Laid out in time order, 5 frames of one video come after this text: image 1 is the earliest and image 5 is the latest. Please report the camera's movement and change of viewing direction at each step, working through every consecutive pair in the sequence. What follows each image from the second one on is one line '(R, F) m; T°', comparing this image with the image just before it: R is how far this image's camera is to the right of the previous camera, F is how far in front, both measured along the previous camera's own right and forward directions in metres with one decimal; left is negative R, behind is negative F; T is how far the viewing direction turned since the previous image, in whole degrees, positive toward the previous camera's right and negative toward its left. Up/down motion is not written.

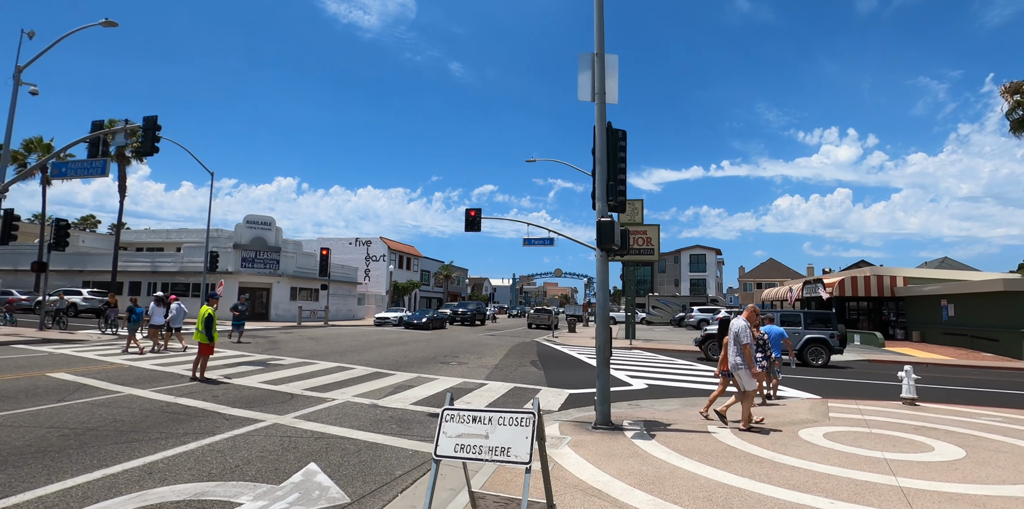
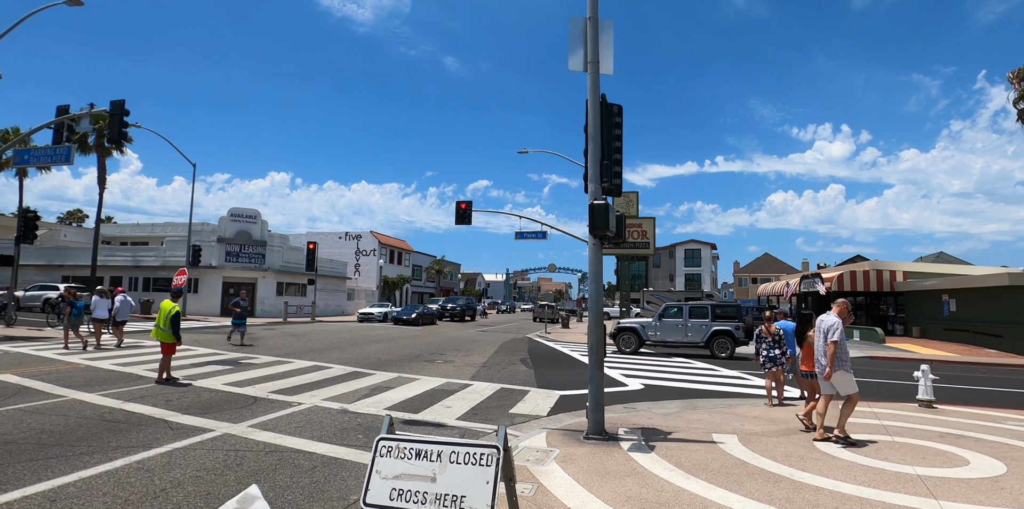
(+0.2, +1.0) m; +1°
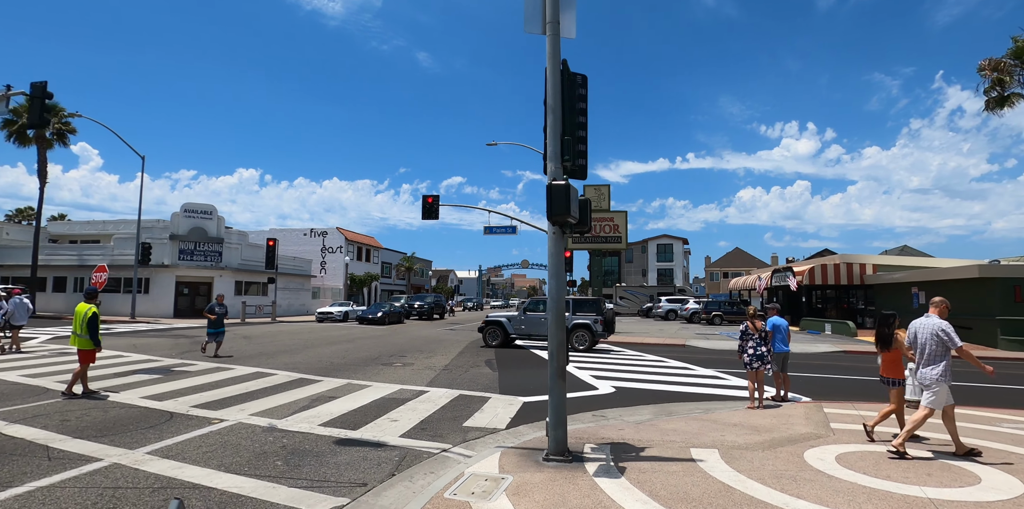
(+0.3, +1.1) m; +3°
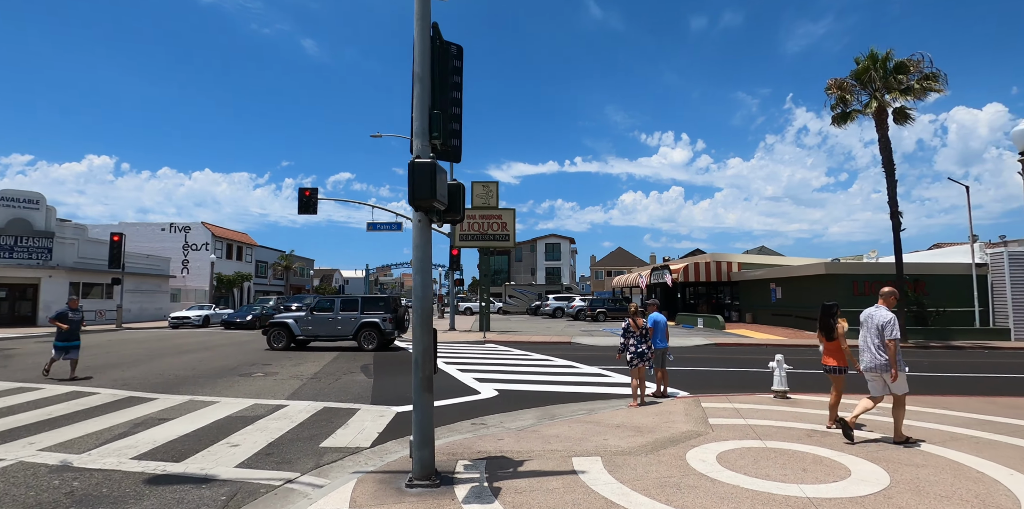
(+0.3, +0.8) m; +11°
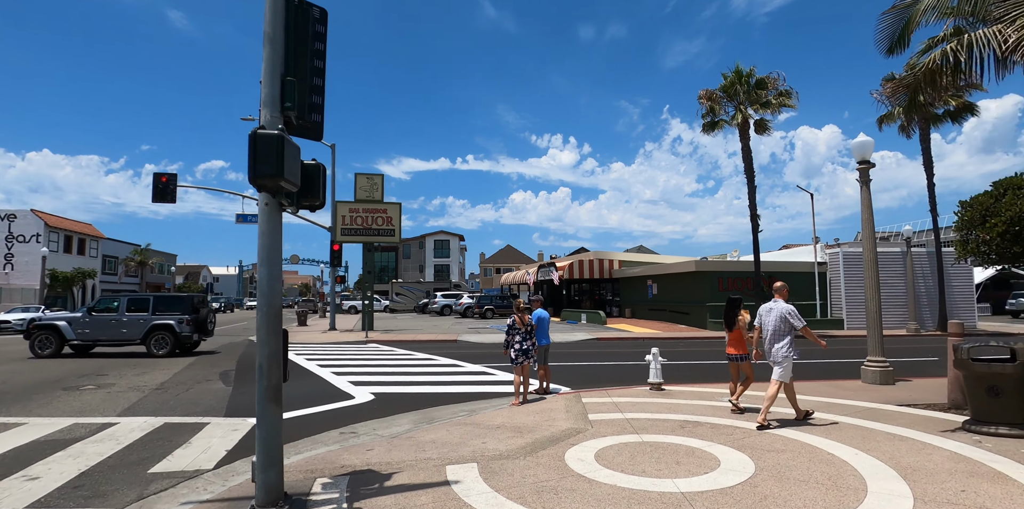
(+0.2, +0.4) m; +11°
